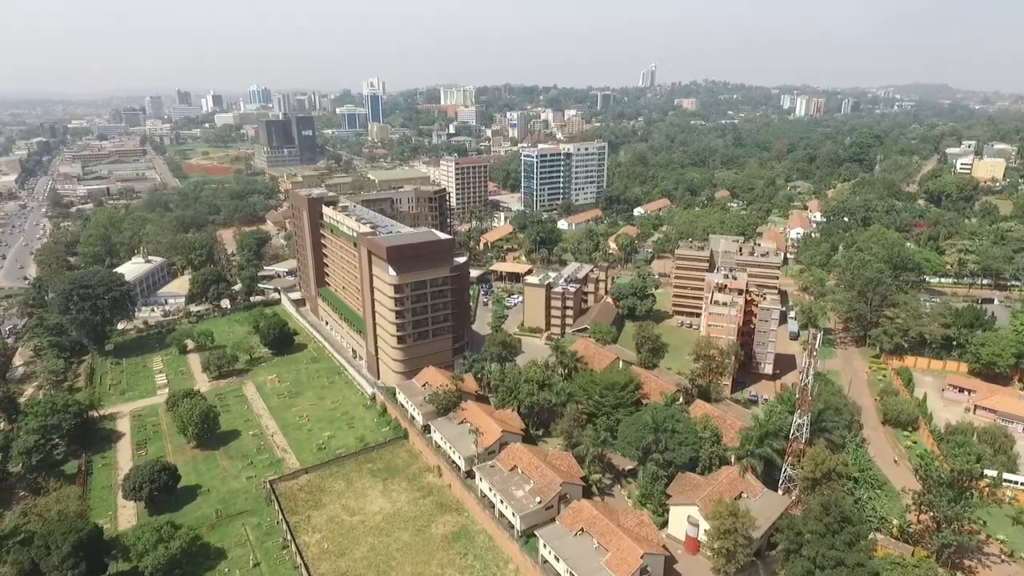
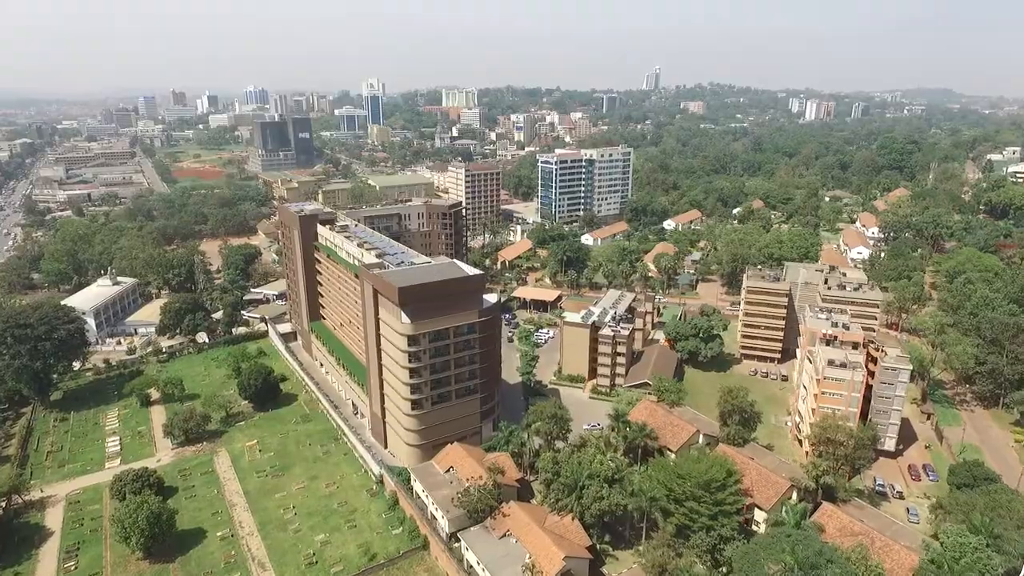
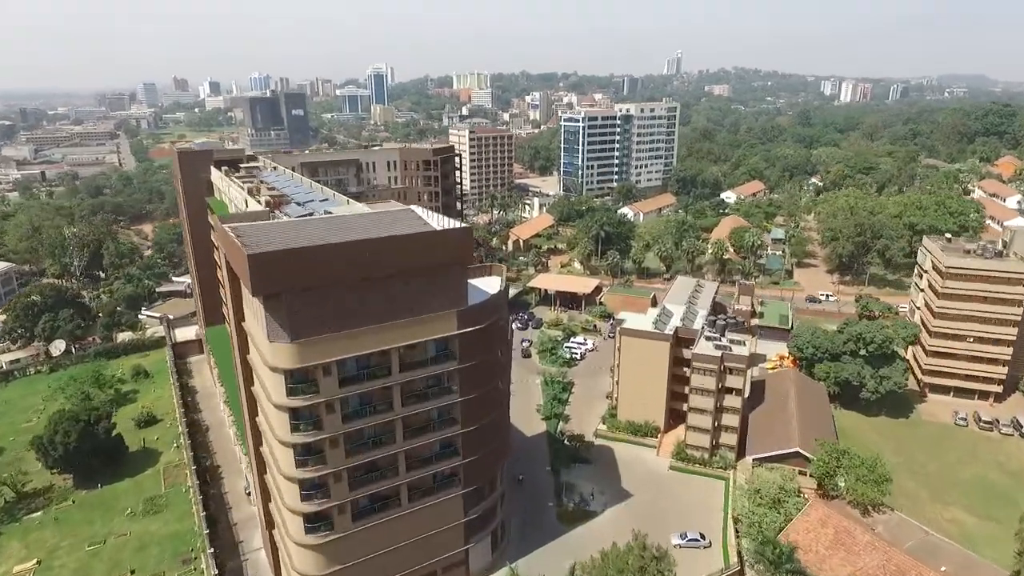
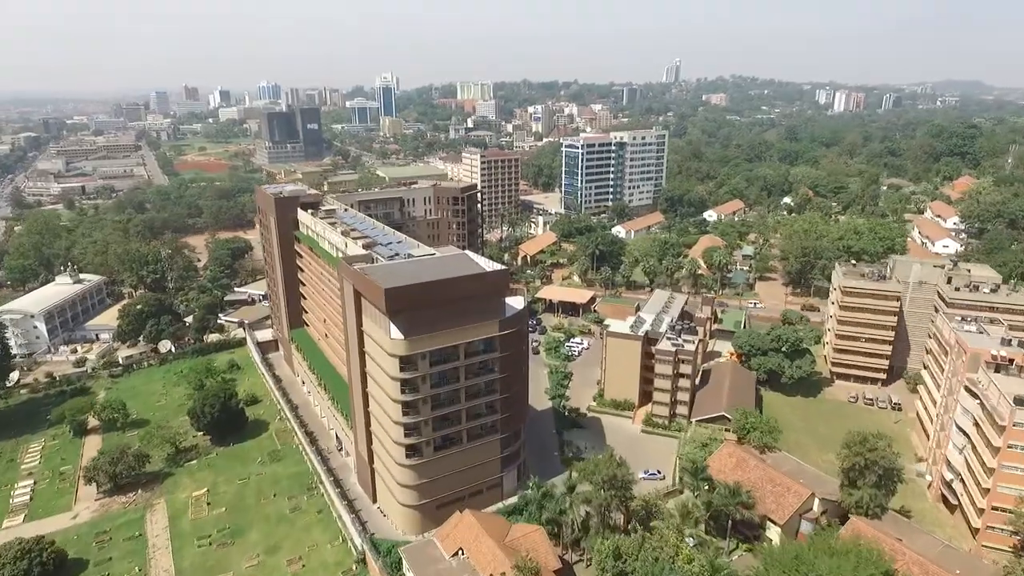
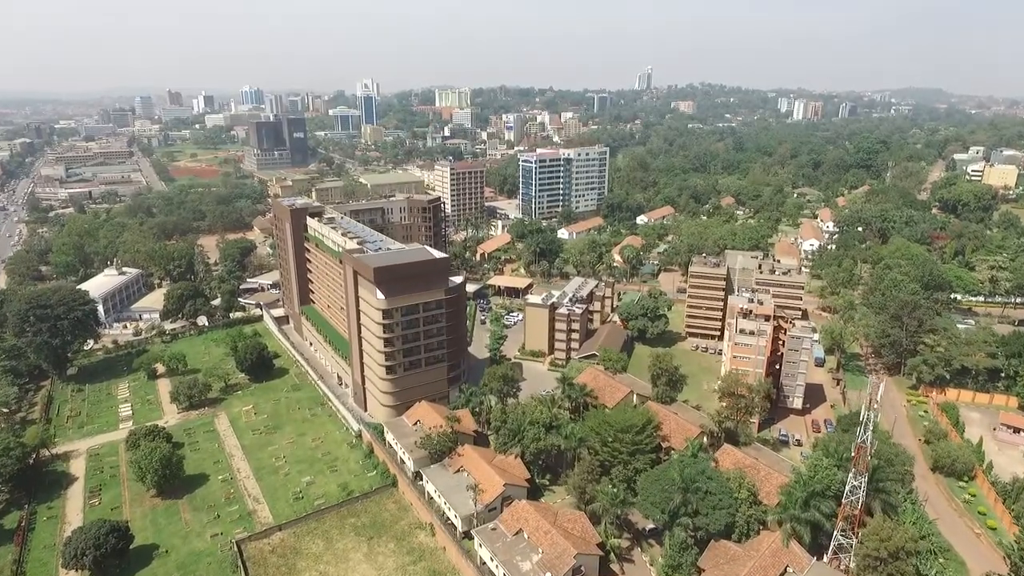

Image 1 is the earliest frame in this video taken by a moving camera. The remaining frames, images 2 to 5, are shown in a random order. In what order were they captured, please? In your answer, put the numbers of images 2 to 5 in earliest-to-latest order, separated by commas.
5, 2, 4, 3
